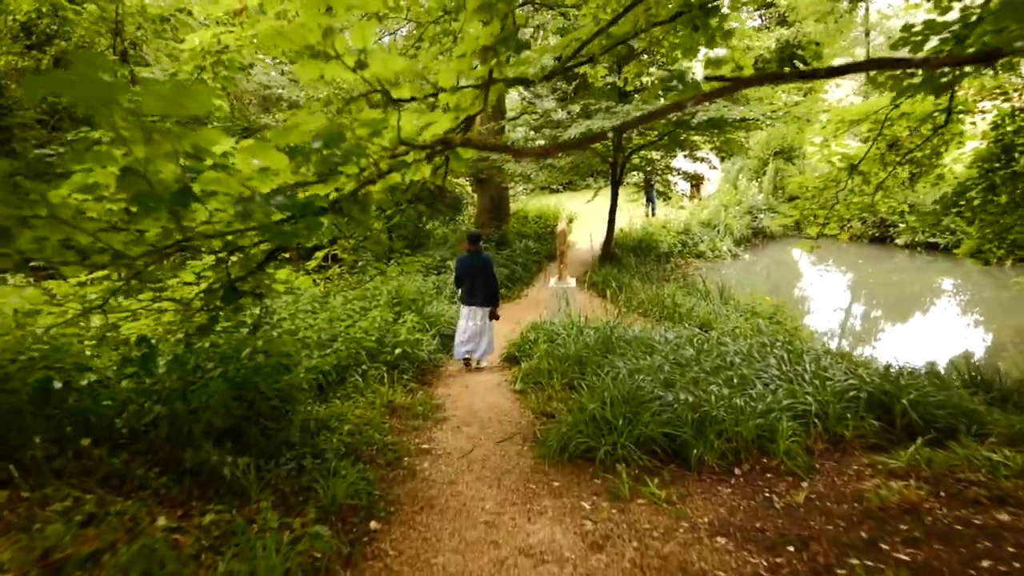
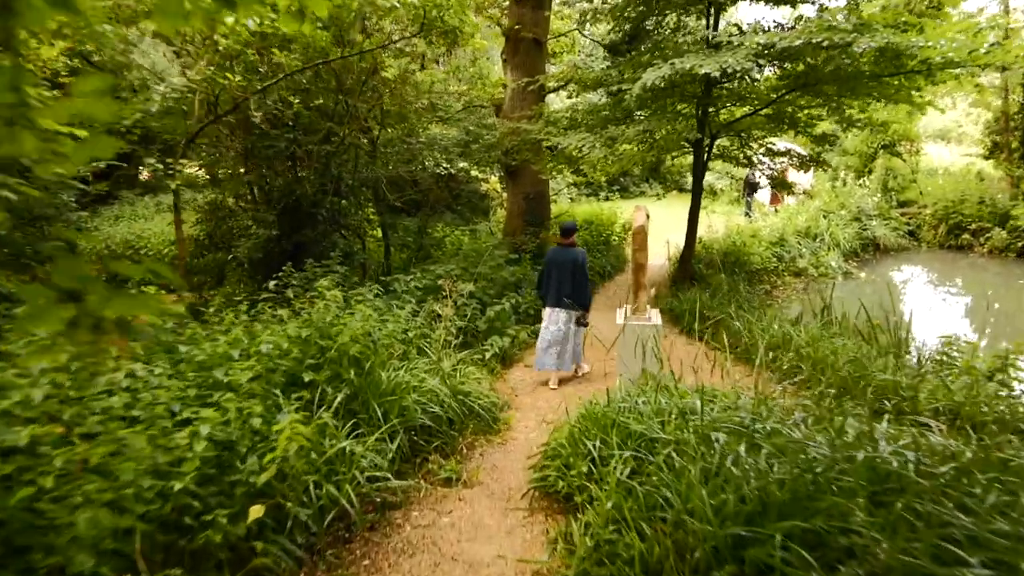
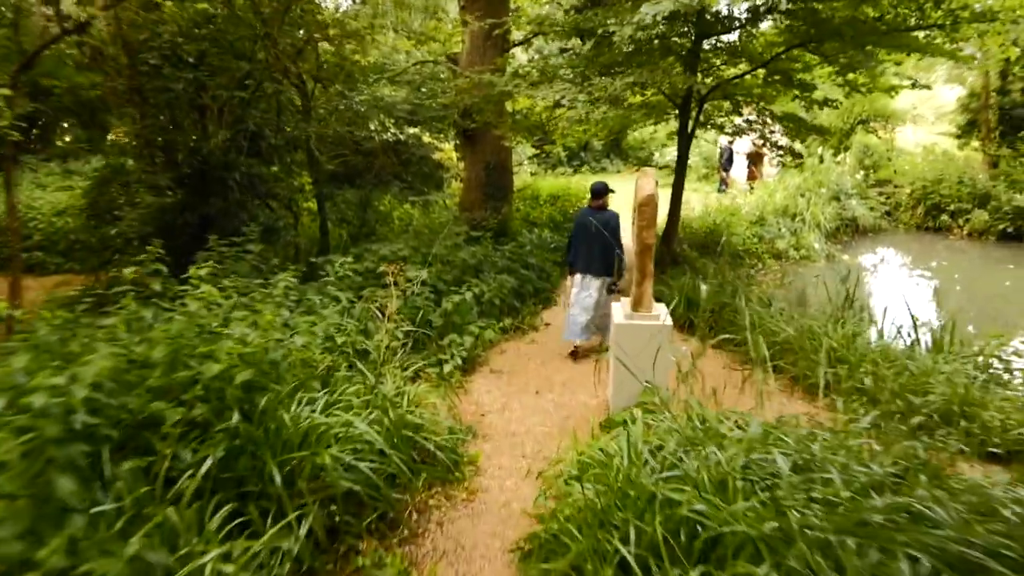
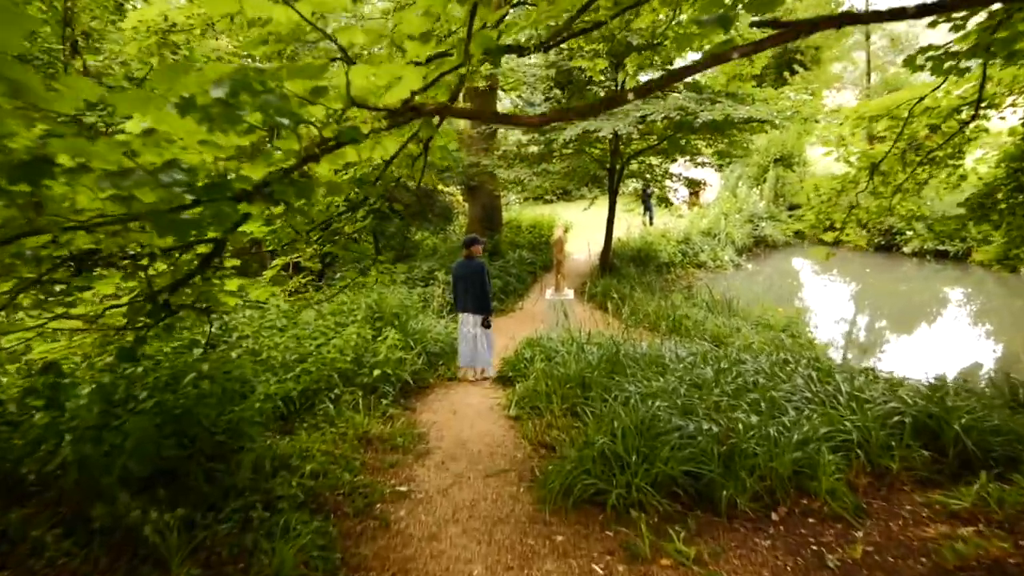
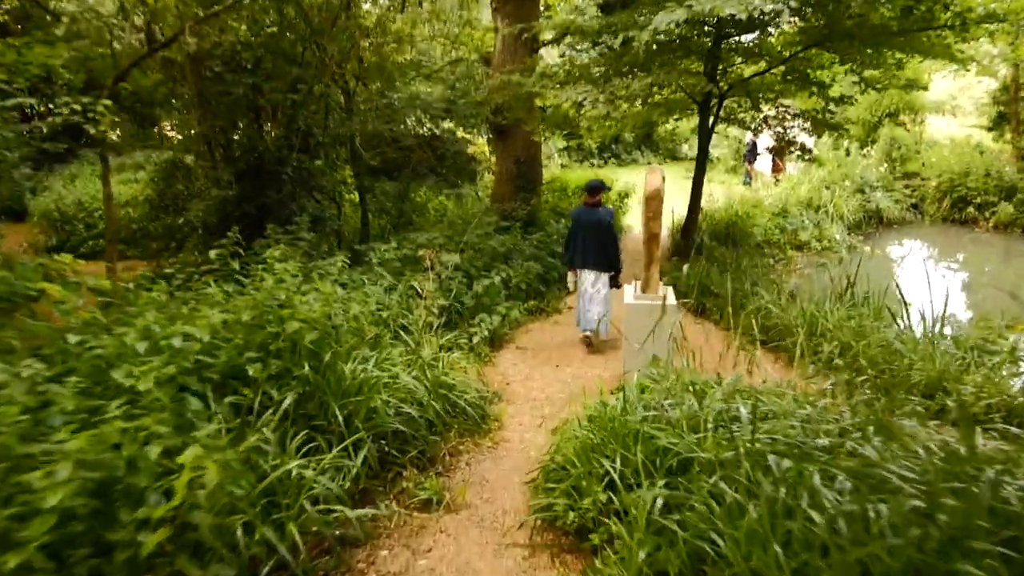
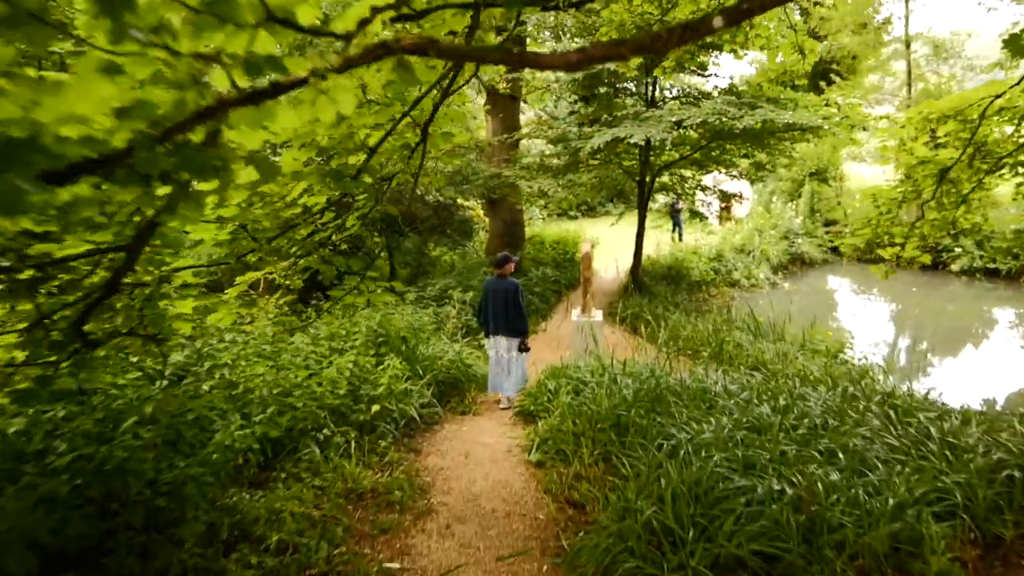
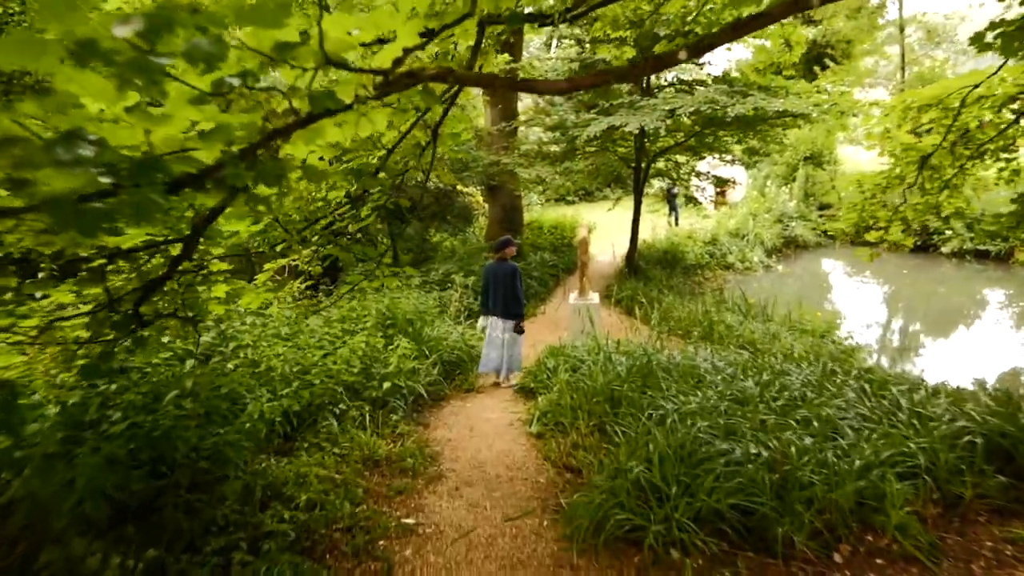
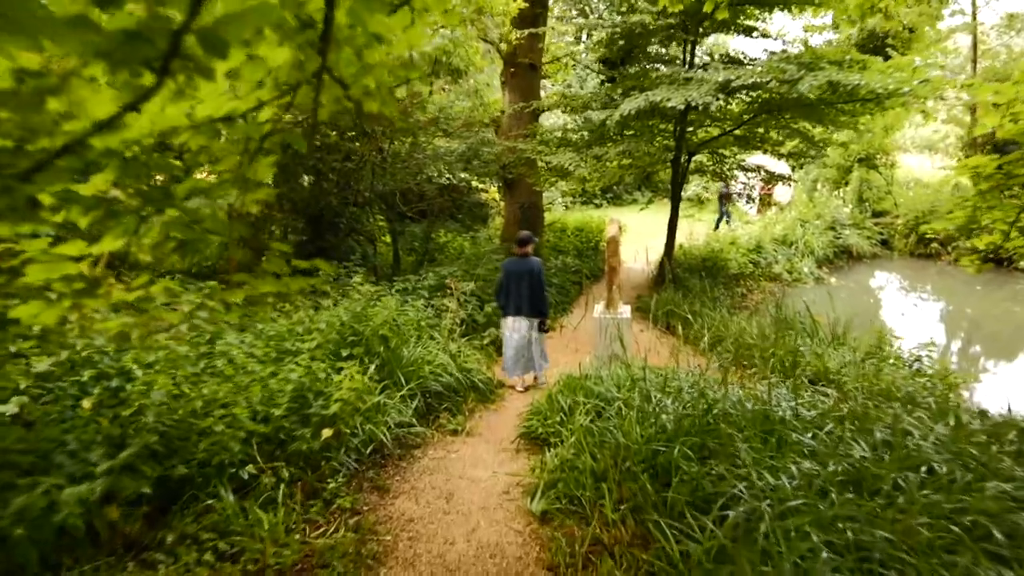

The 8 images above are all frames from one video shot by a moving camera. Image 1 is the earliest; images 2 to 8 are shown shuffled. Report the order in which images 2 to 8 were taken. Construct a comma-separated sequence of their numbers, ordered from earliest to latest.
4, 7, 6, 8, 2, 5, 3
